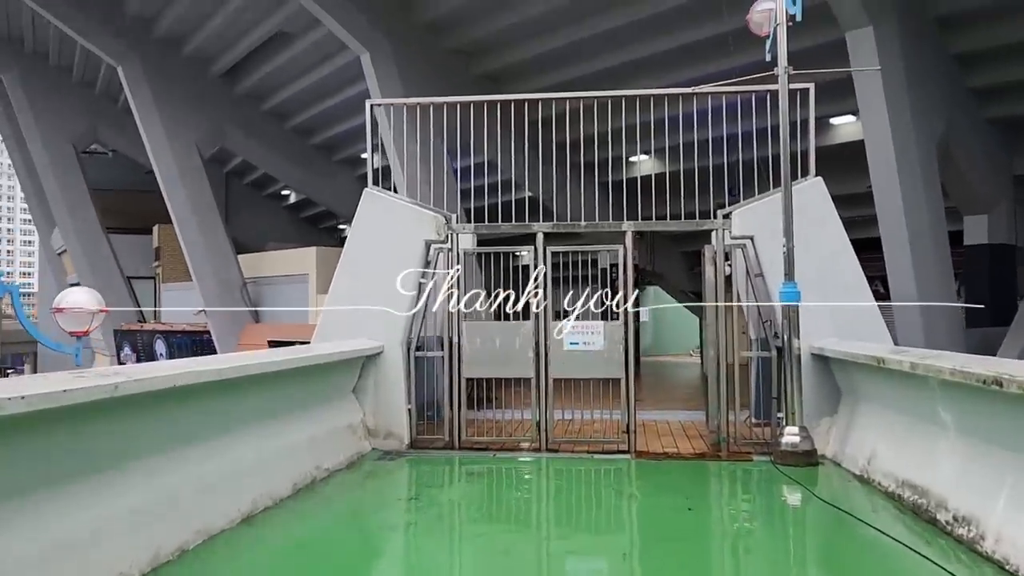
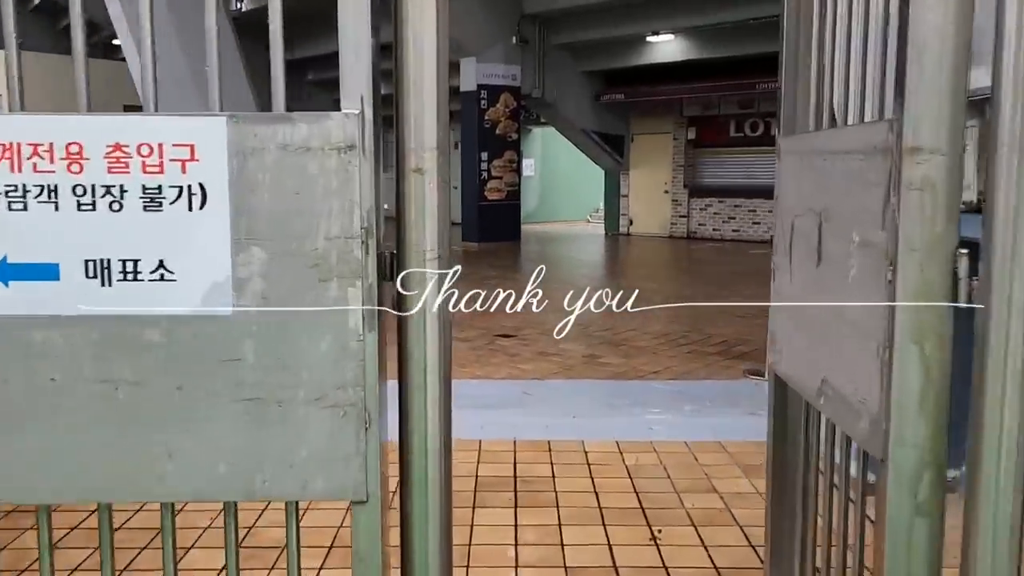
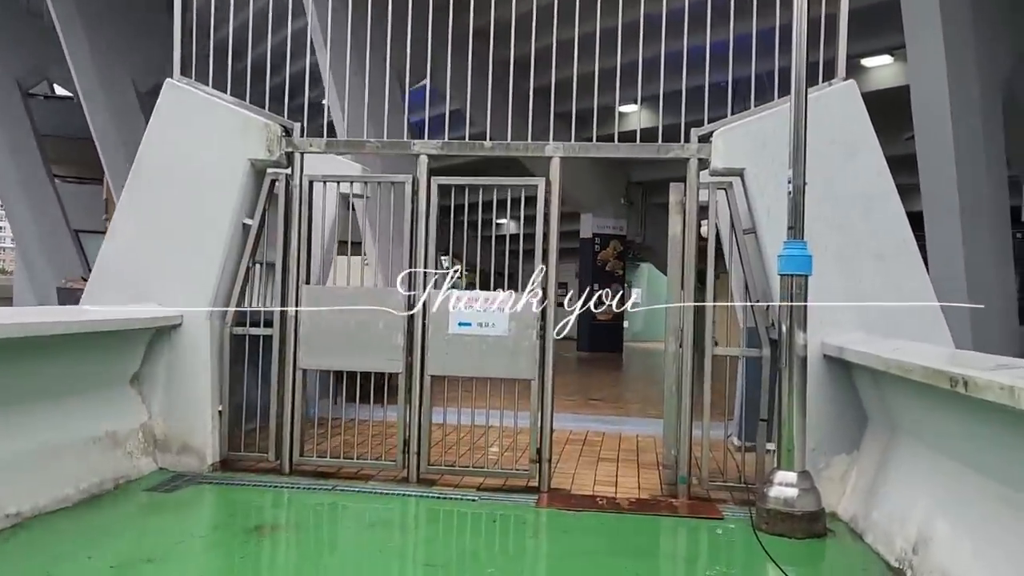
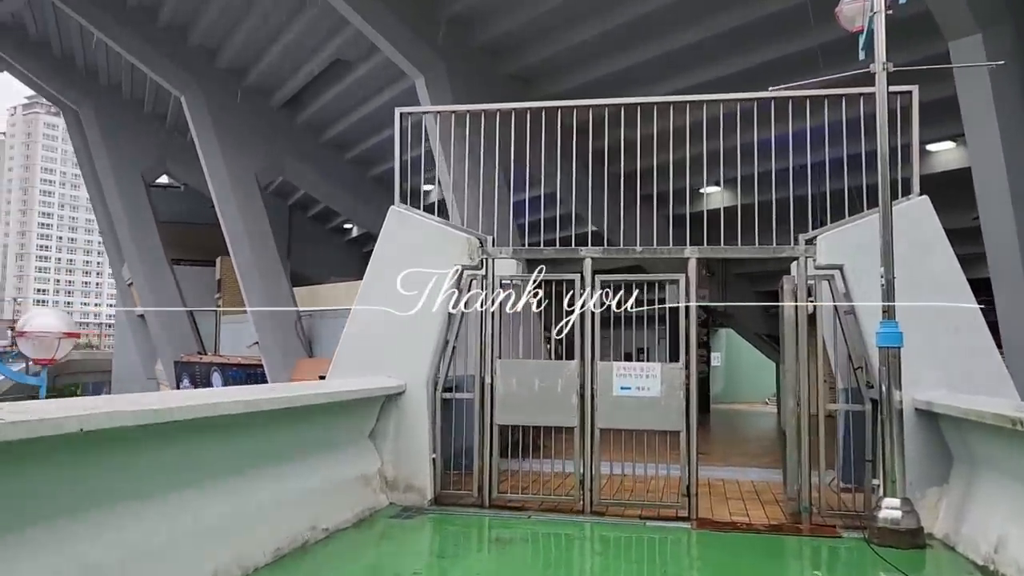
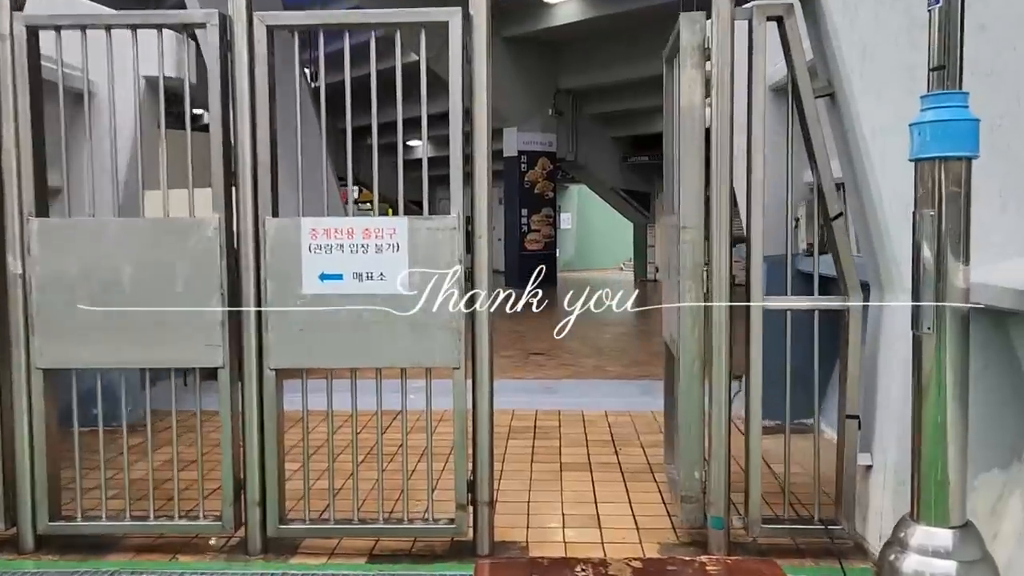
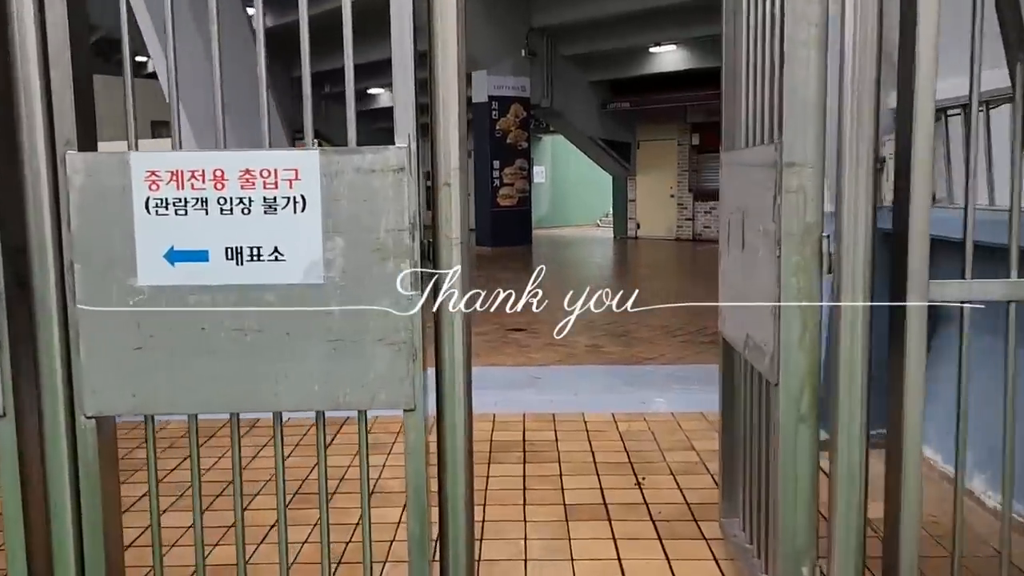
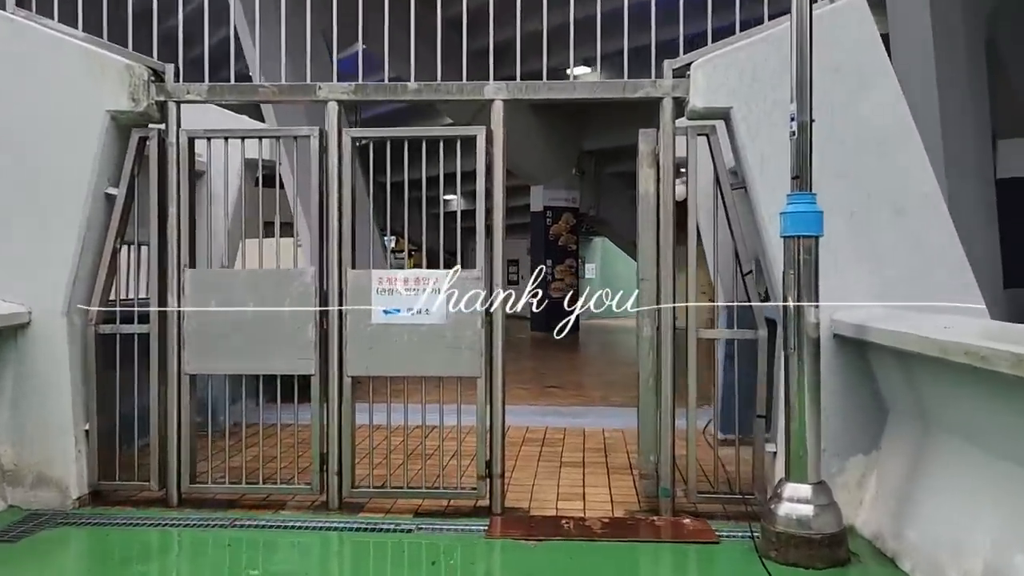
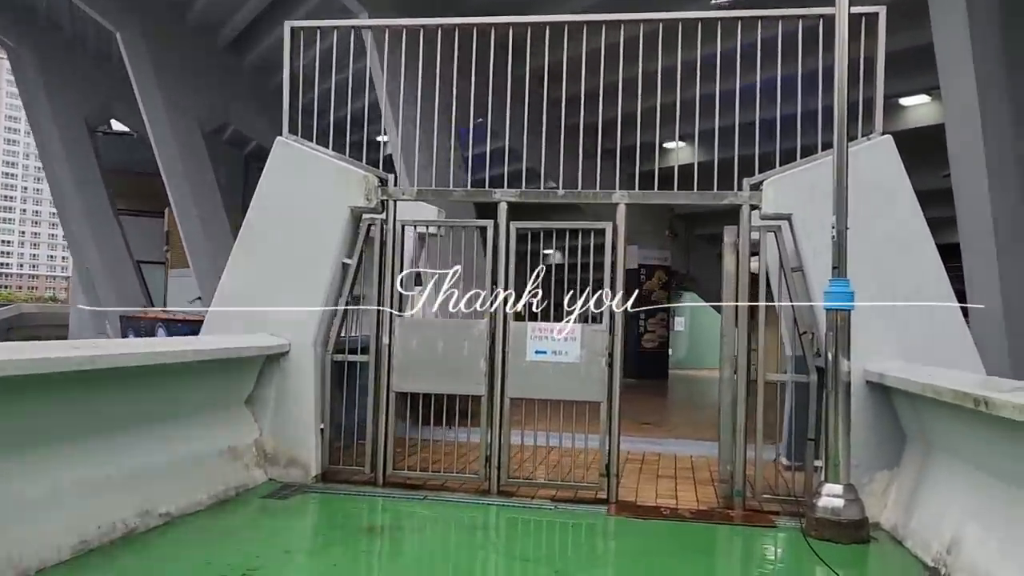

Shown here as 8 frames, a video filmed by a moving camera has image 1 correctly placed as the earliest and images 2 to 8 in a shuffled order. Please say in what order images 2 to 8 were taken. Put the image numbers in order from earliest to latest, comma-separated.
4, 8, 3, 7, 5, 6, 2
